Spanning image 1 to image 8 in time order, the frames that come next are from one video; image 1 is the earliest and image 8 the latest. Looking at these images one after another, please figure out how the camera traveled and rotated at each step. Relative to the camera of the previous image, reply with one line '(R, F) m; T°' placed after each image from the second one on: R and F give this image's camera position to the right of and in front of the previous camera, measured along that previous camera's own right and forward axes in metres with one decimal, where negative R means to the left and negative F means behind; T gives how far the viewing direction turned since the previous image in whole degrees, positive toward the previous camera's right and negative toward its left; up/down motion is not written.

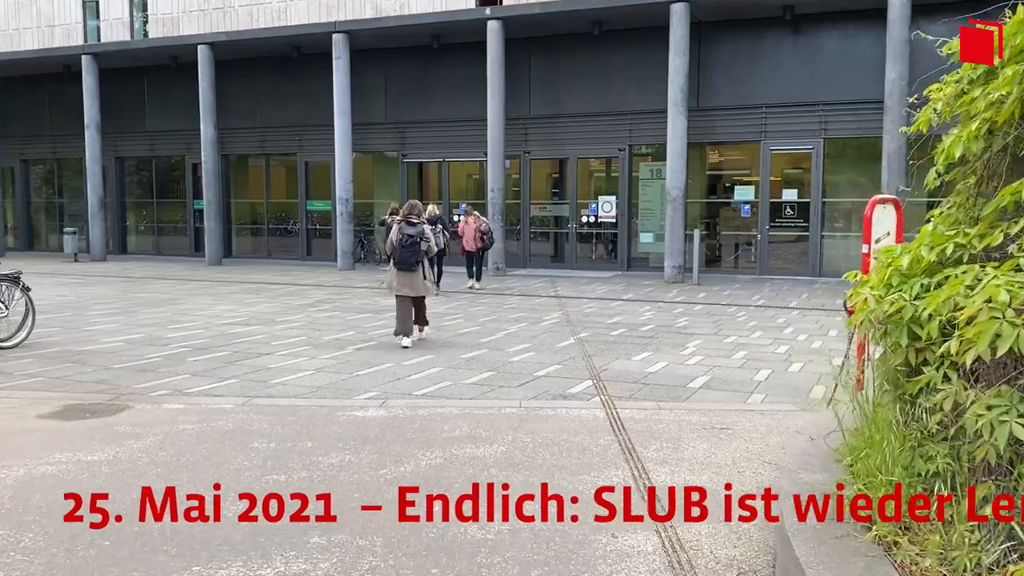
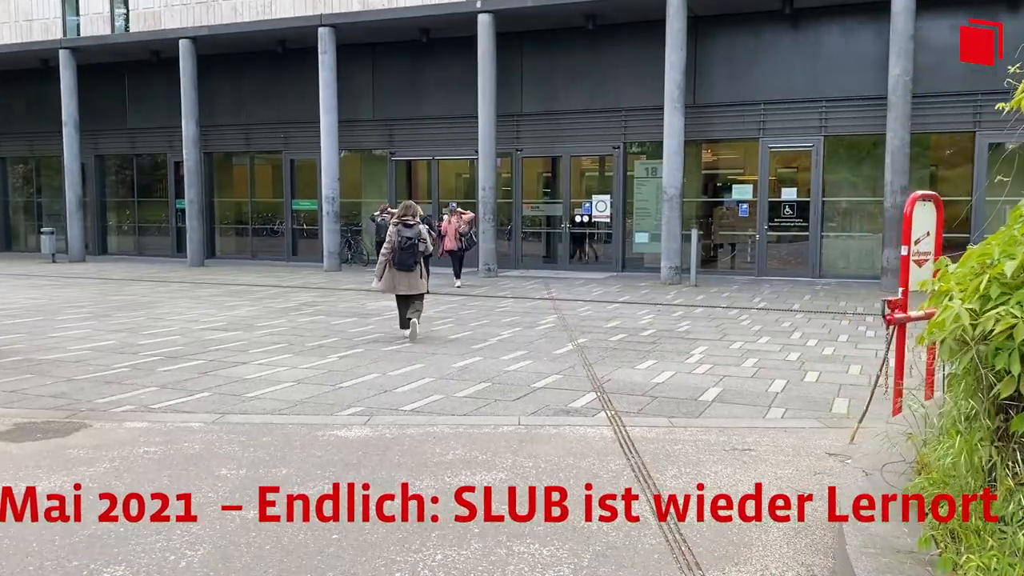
(-0.1, +0.6) m; +1°
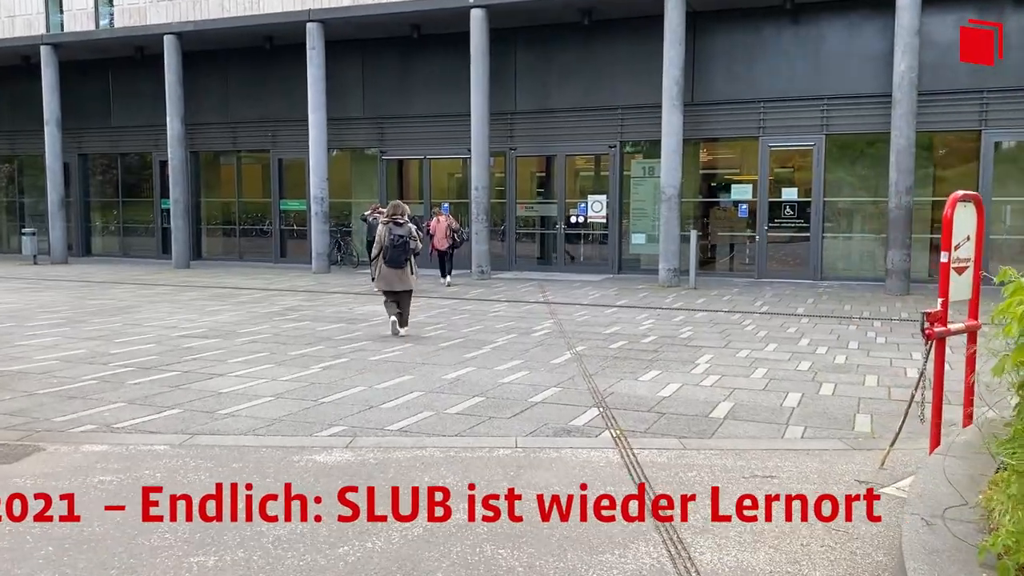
(0.0, +0.5) m; 0°
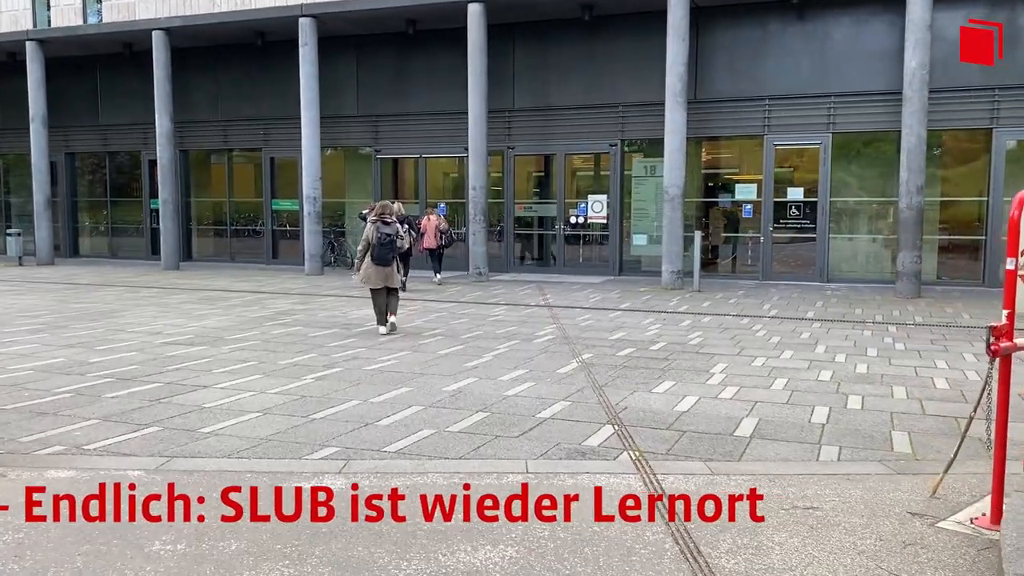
(-0.1, +0.5) m; 0°
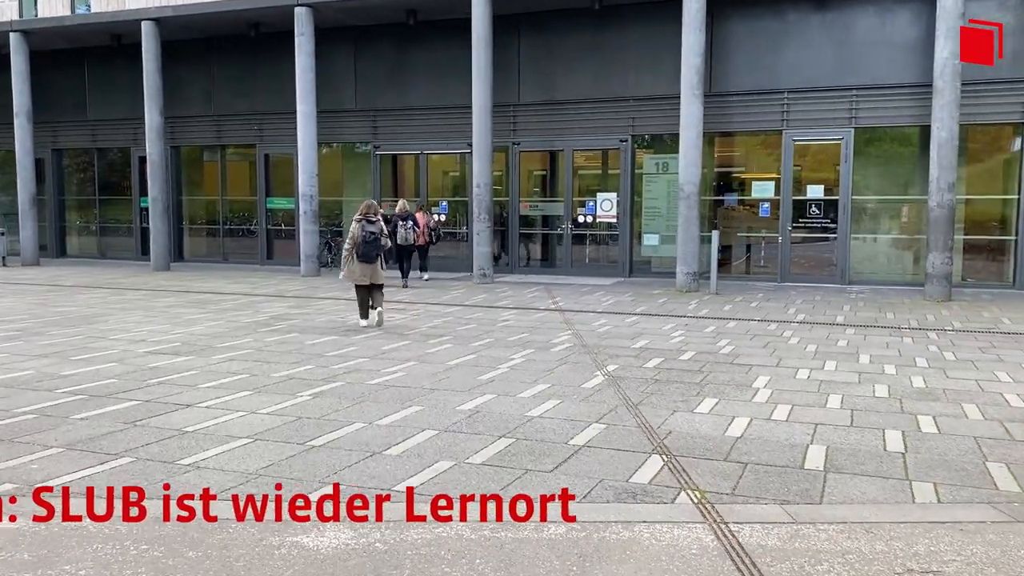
(-0.2, +0.8) m; 0°
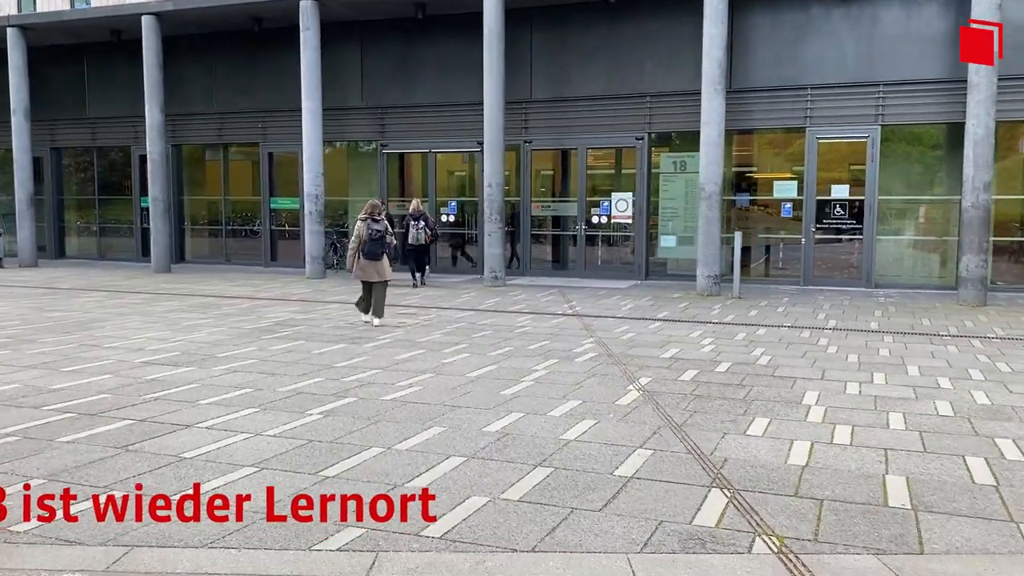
(-0.2, +0.6) m; 0°
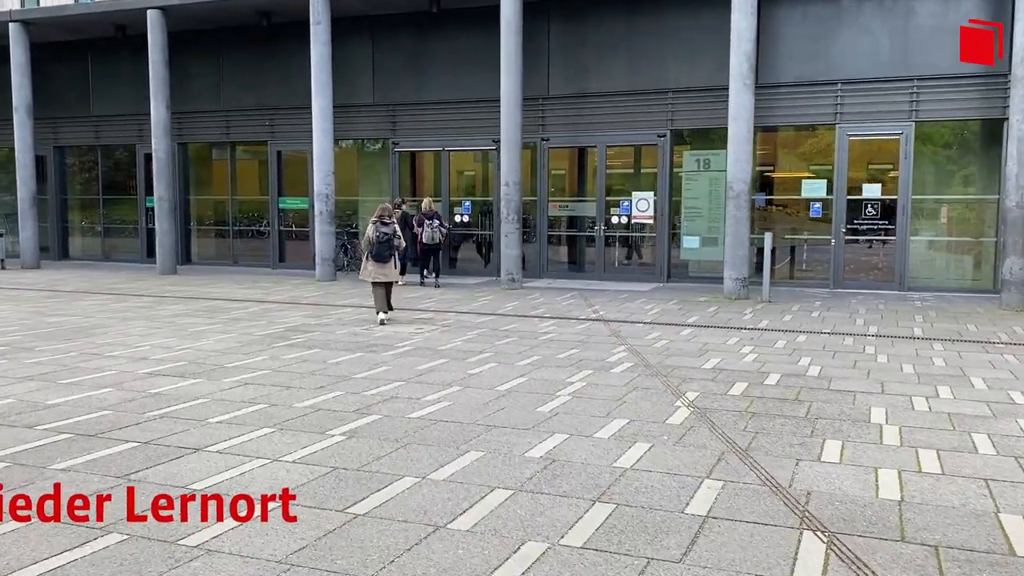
(-0.3, +0.6) m; 0°
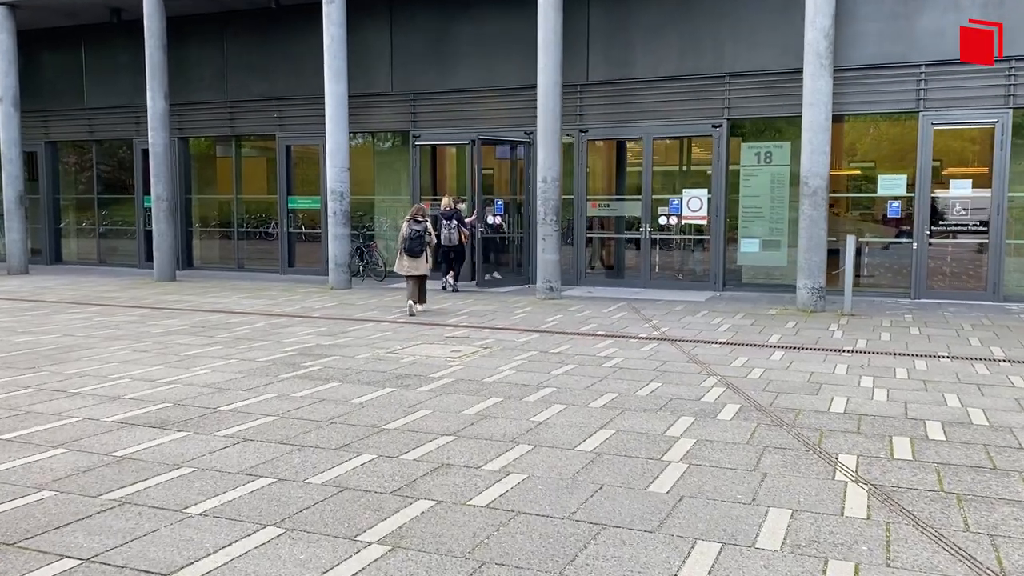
(-0.5, +1.9) m; -1°
